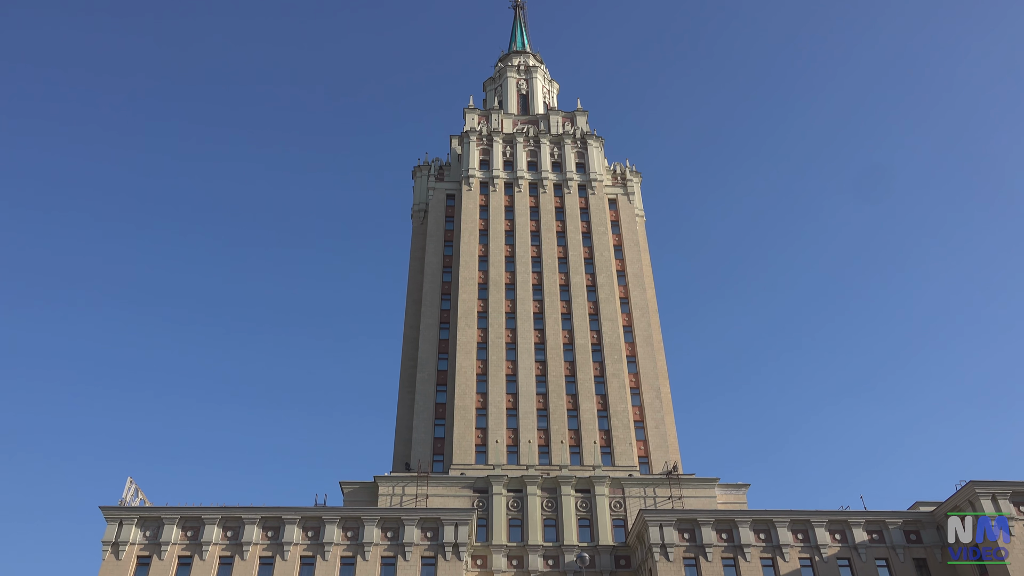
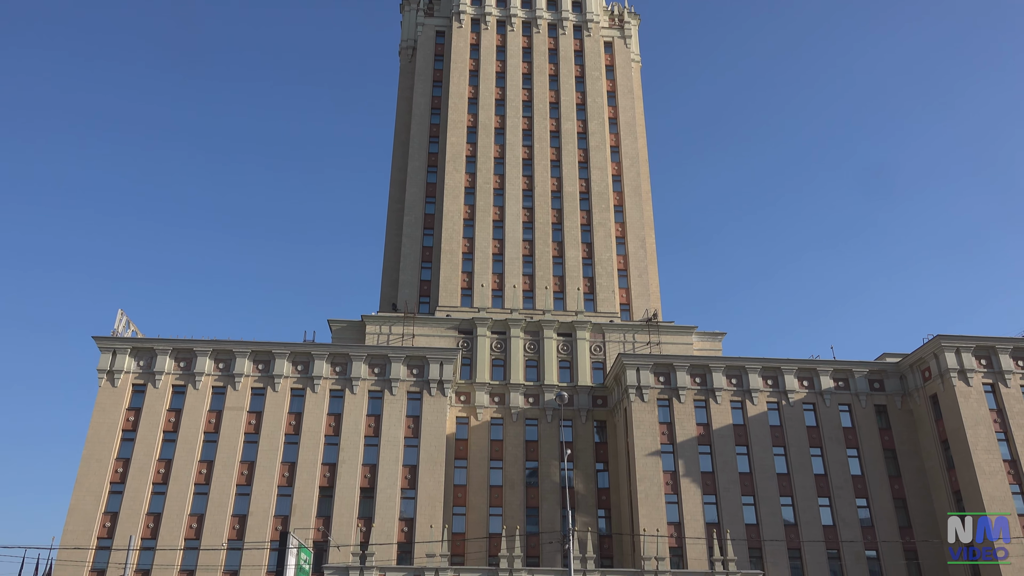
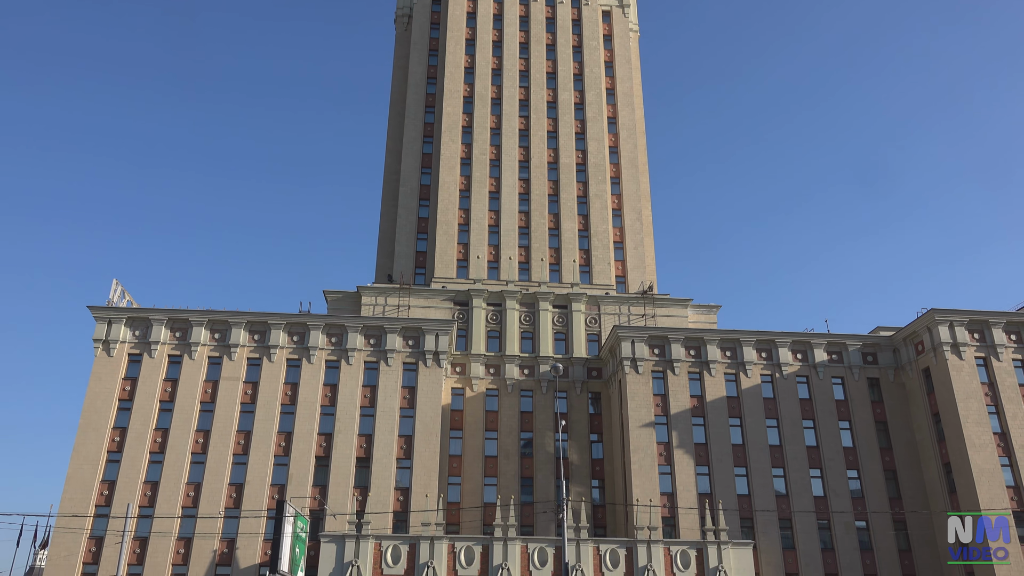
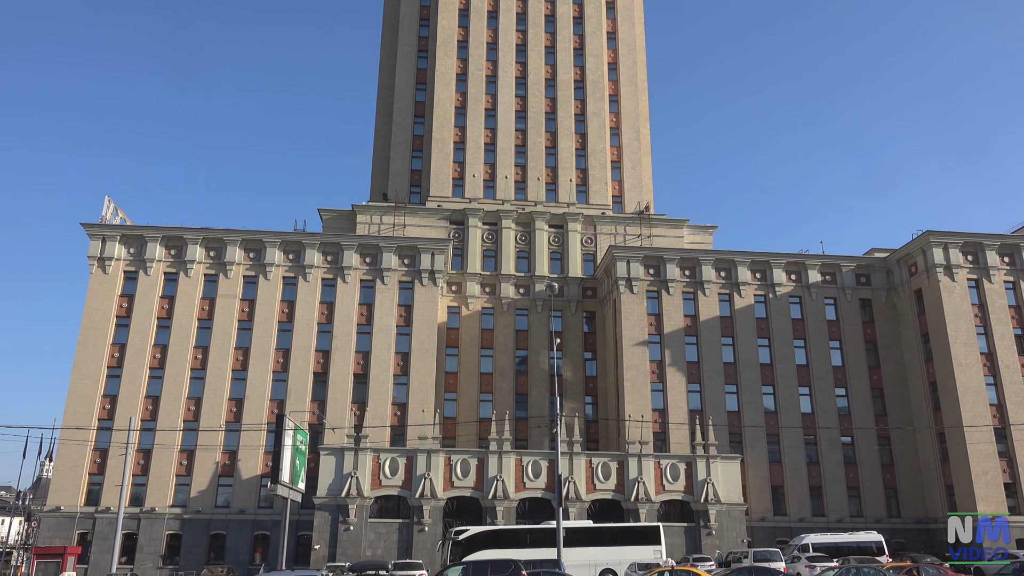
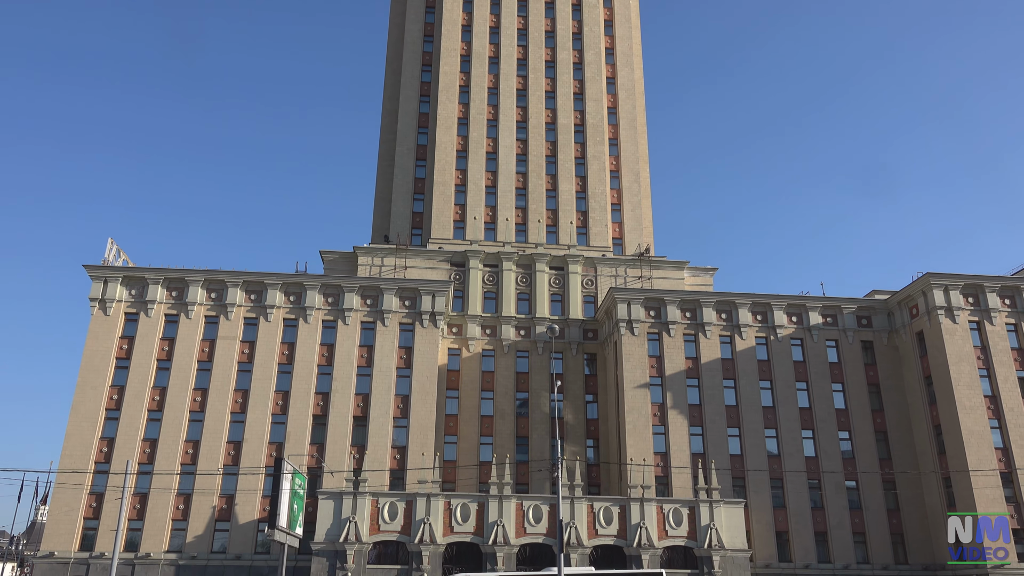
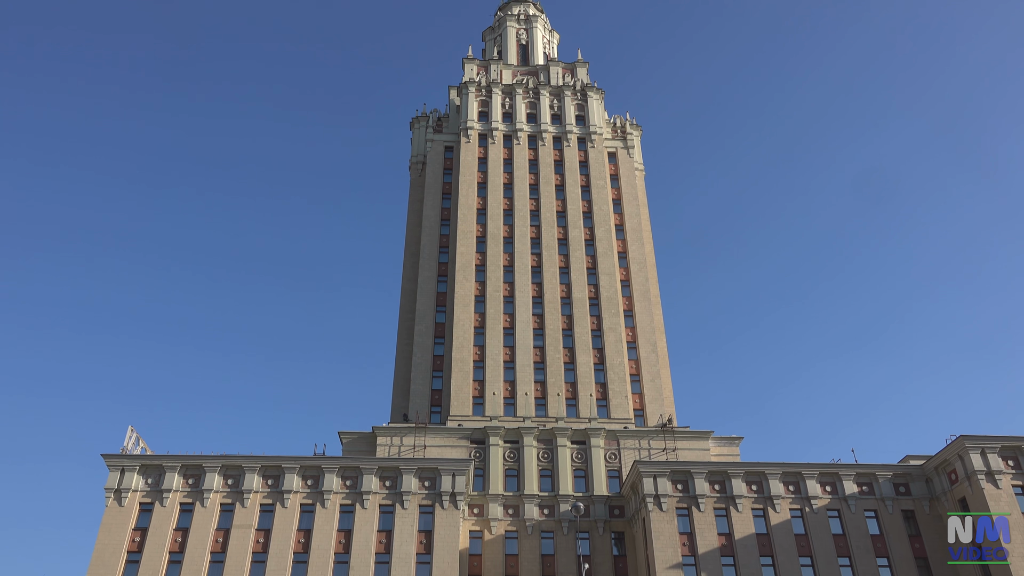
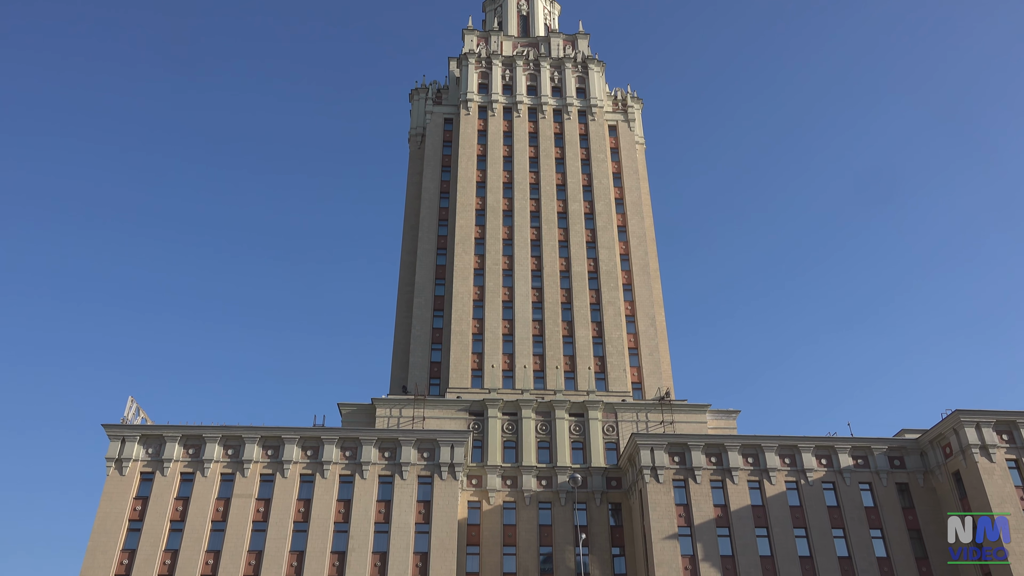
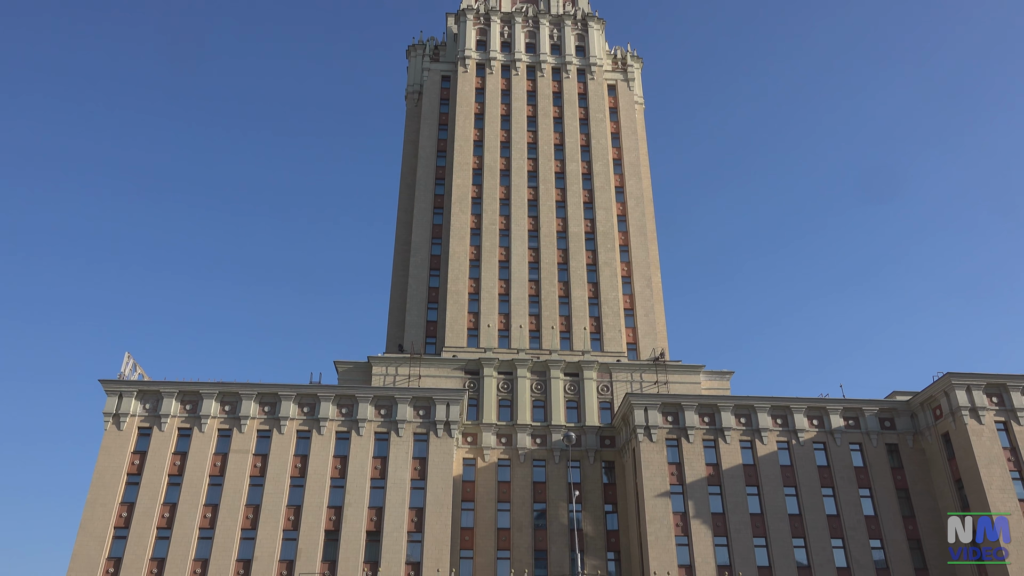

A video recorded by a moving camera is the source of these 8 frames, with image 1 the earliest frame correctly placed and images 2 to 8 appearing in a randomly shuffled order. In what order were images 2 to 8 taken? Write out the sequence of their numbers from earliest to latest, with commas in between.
6, 7, 8, 2, 3, 5, 4
